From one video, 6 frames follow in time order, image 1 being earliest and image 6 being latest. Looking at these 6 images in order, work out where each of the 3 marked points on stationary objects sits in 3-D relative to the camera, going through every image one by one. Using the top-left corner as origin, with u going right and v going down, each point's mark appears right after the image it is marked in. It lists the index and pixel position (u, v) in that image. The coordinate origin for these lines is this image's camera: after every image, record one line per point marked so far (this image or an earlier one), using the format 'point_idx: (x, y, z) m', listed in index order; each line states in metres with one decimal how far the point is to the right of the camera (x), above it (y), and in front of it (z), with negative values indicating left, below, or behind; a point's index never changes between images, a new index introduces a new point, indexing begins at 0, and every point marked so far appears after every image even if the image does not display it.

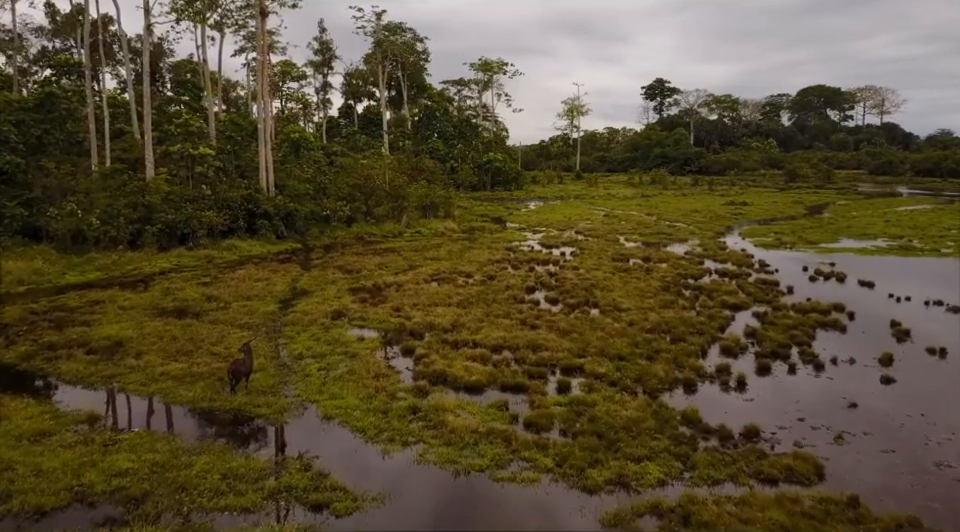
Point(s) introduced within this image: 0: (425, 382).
0: (-1.3, -2.7, +13.9) m
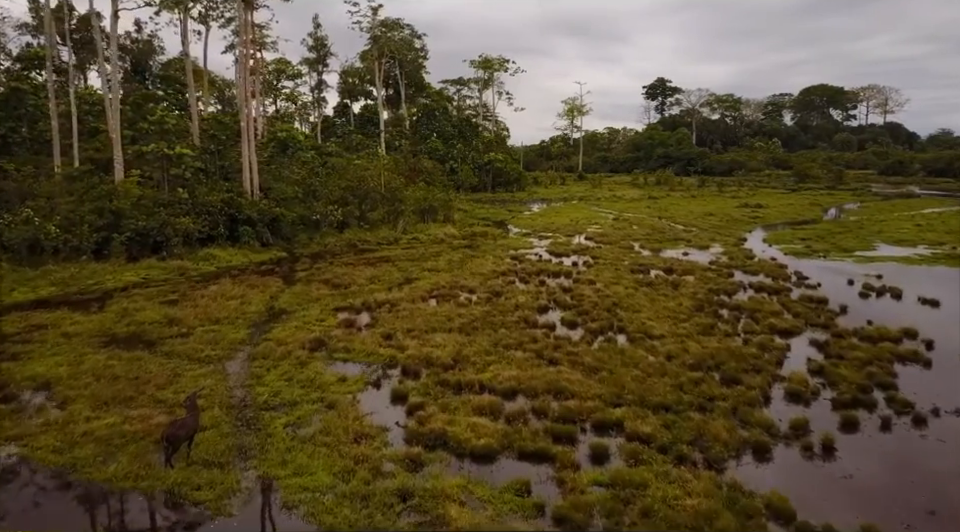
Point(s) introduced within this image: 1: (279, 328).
0: (-1.1, -3.3, +10.8) m
1: (-6.6, -2.1, +19.3) m
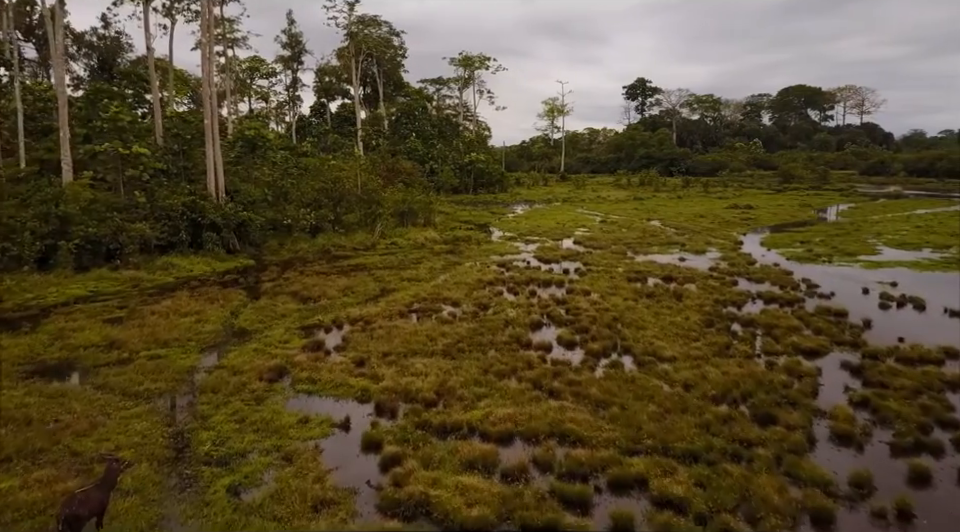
0: (-1.2, -3.7, +8.6) m
1: (-7.0, -2.5, +16.9) m
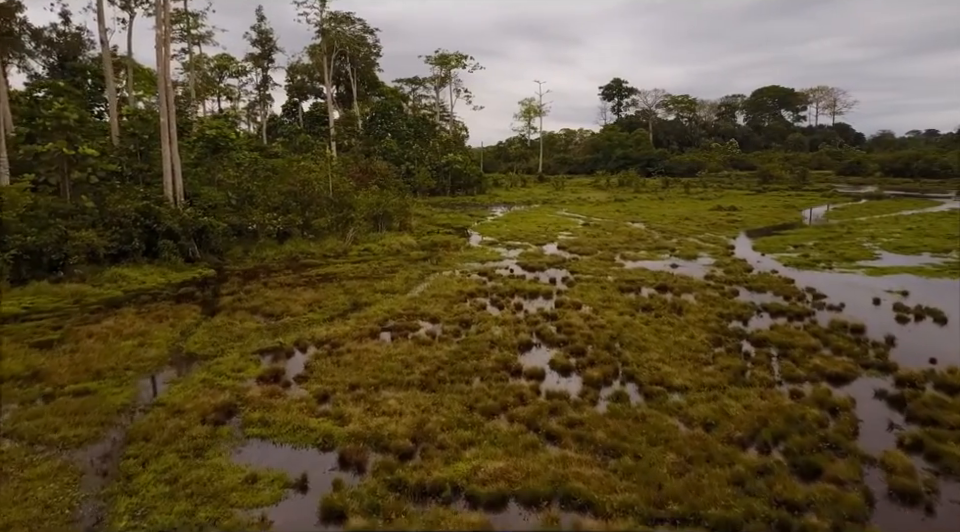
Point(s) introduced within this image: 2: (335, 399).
0: (-1.3, -4.0, +6.5) m
1: (-7.4, -3.0, +14.5) m
2: (-3.2, -2.9, +13.3) m
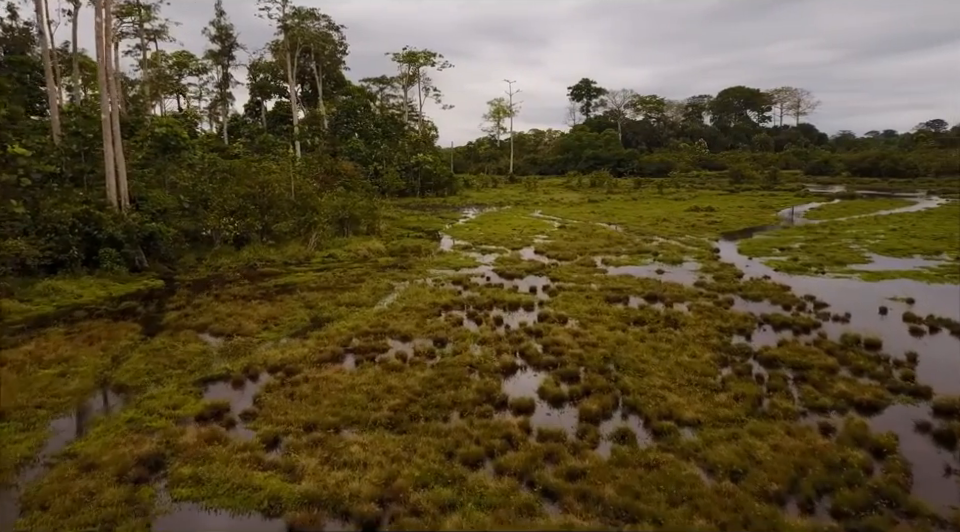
0: (-1.3, -4.4, +4.4) m
1: (-7.8, -3.4, +12.1) m
2: (-3.6, -3.3, +11.1) m
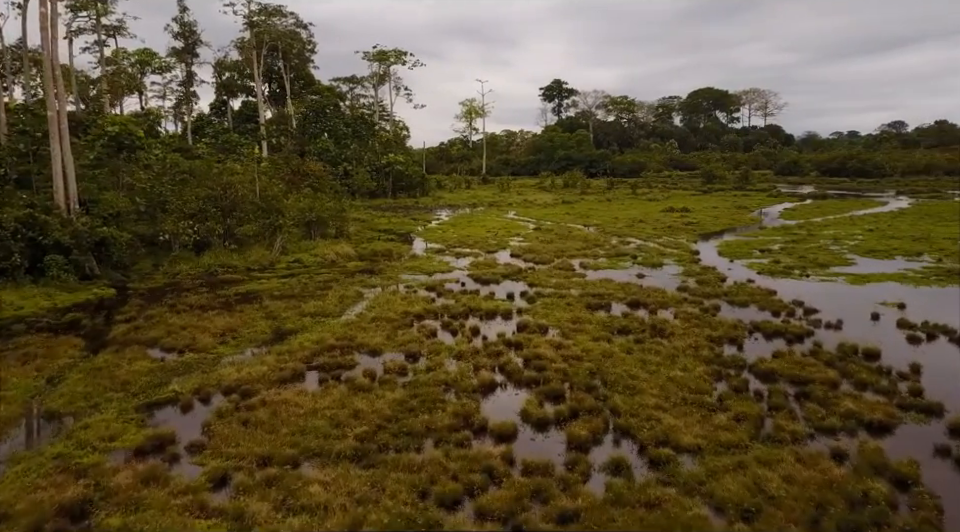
0: (-1.4, -4.6, +3.0) m
1: (-8.2, -3.6, +10.5) m
2: (-3.9, -3.5, +9.6) m
